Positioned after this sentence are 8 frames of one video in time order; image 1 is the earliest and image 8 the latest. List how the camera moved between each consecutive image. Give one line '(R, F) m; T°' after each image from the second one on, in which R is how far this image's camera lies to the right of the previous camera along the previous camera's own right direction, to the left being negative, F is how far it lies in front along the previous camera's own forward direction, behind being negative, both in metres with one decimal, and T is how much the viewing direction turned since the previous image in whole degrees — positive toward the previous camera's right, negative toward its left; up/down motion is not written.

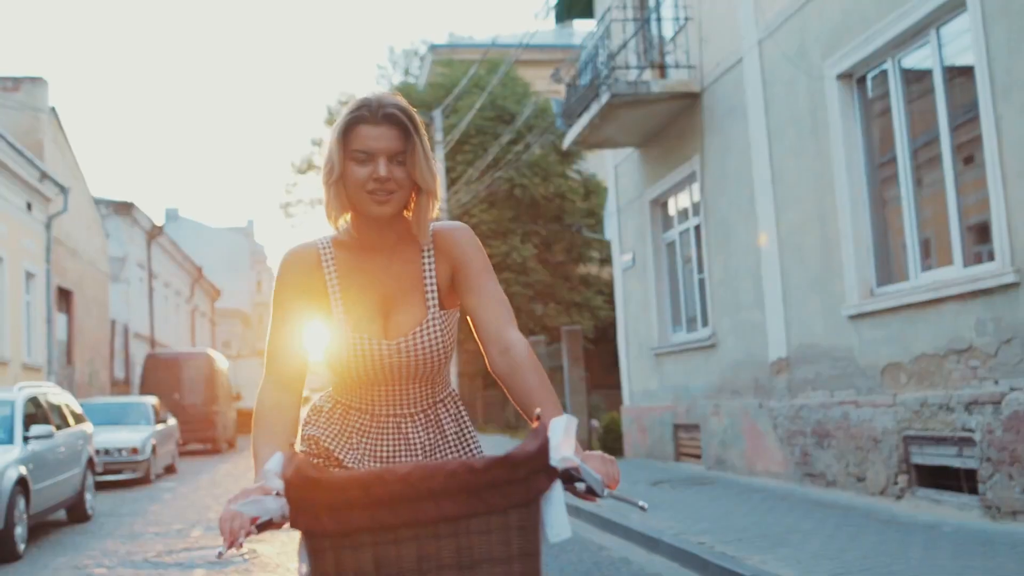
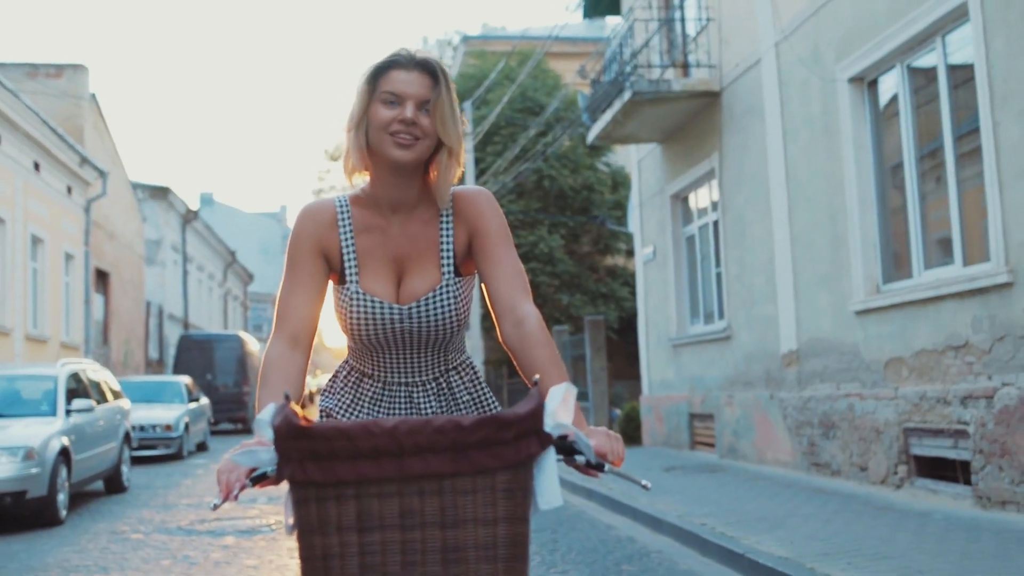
(+0.1, -0.4) m; -2°
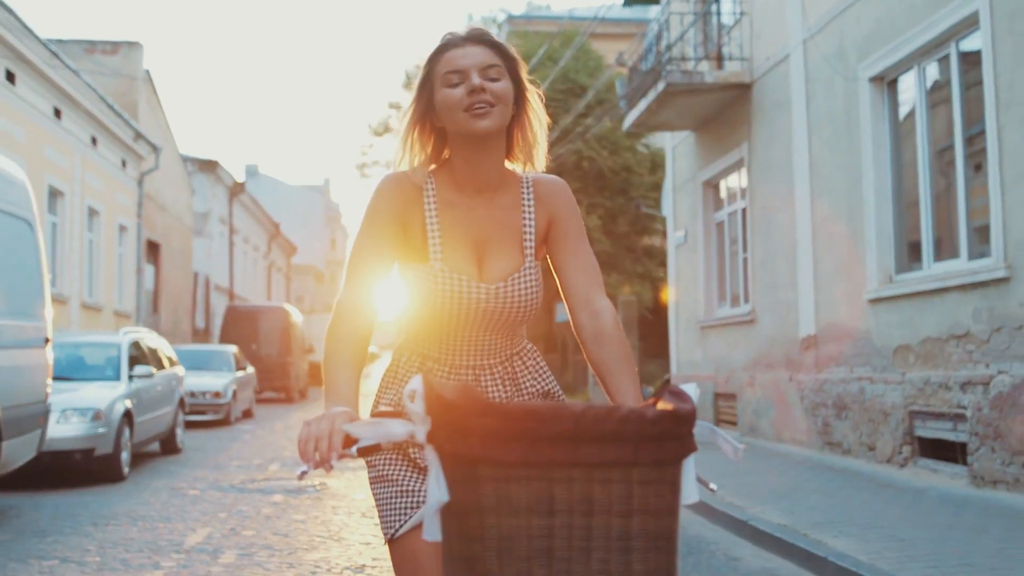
(+0.1, -0.6) m; -2°
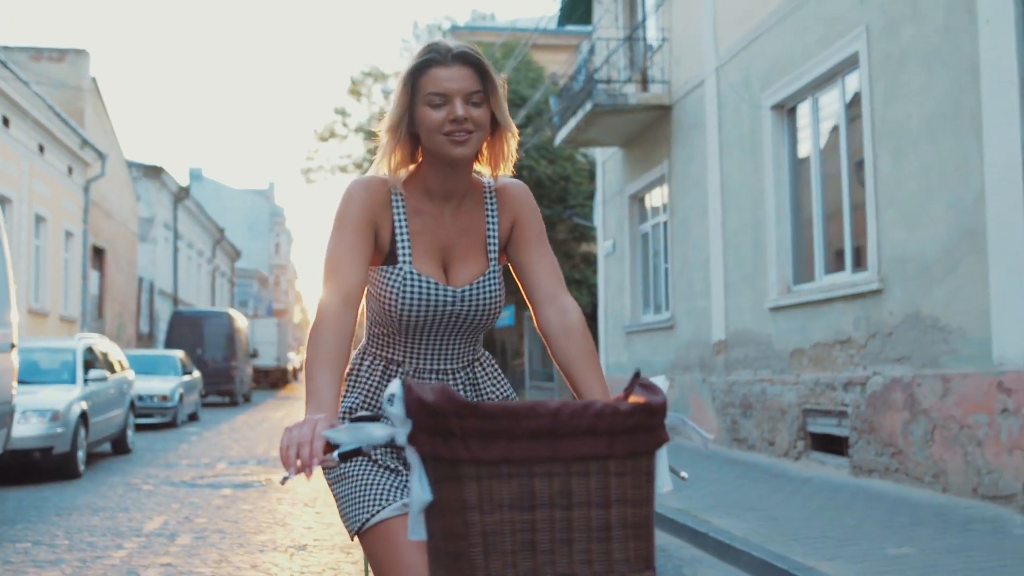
(+0.1, -0.9) m; +3°
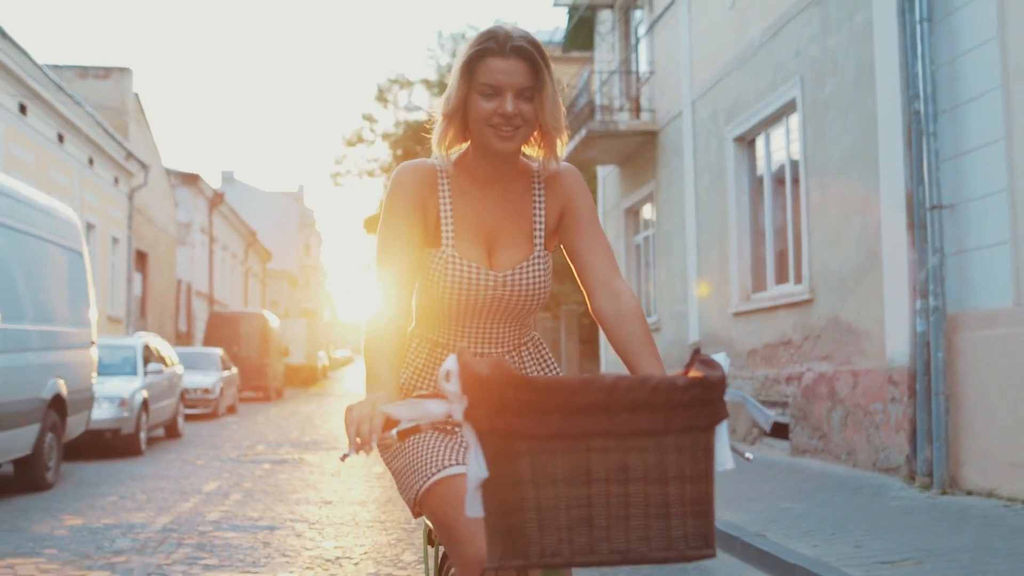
(+0.4, -1.8) m; -1°
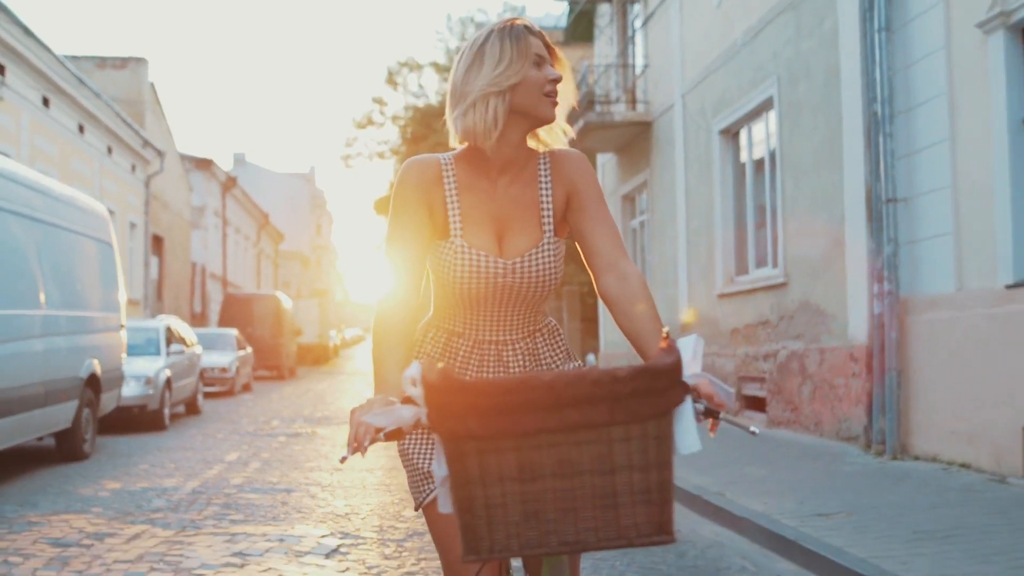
(+0.2, -0.9) m; -1°
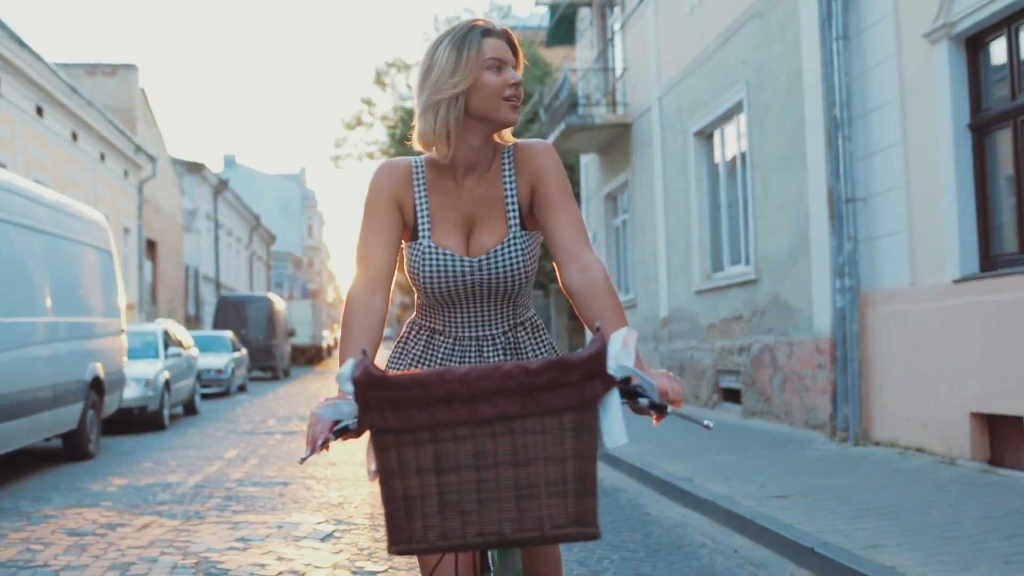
(+0.1, -0.5) m; 0°
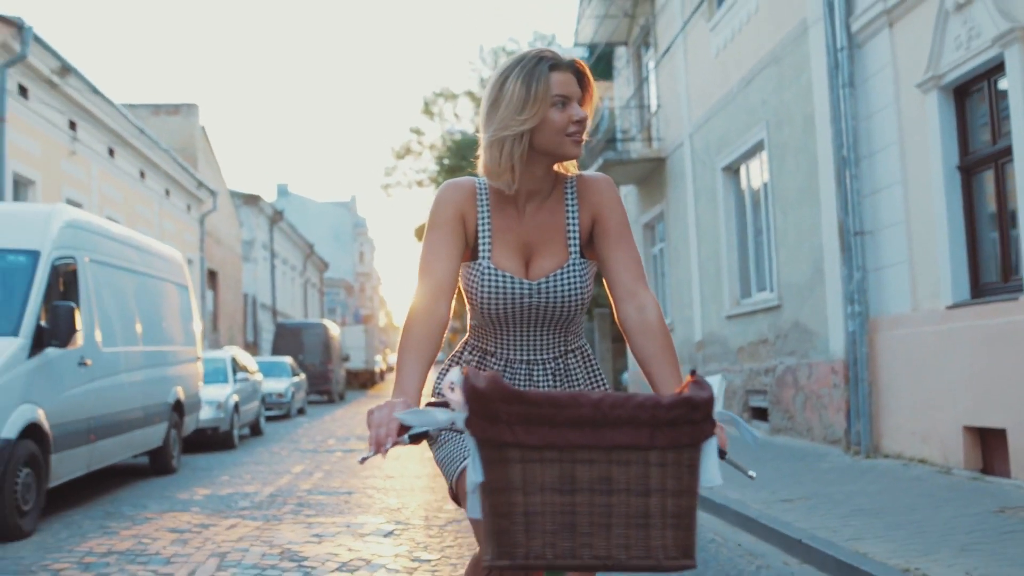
(+0.1, -1.1) m; -3°
